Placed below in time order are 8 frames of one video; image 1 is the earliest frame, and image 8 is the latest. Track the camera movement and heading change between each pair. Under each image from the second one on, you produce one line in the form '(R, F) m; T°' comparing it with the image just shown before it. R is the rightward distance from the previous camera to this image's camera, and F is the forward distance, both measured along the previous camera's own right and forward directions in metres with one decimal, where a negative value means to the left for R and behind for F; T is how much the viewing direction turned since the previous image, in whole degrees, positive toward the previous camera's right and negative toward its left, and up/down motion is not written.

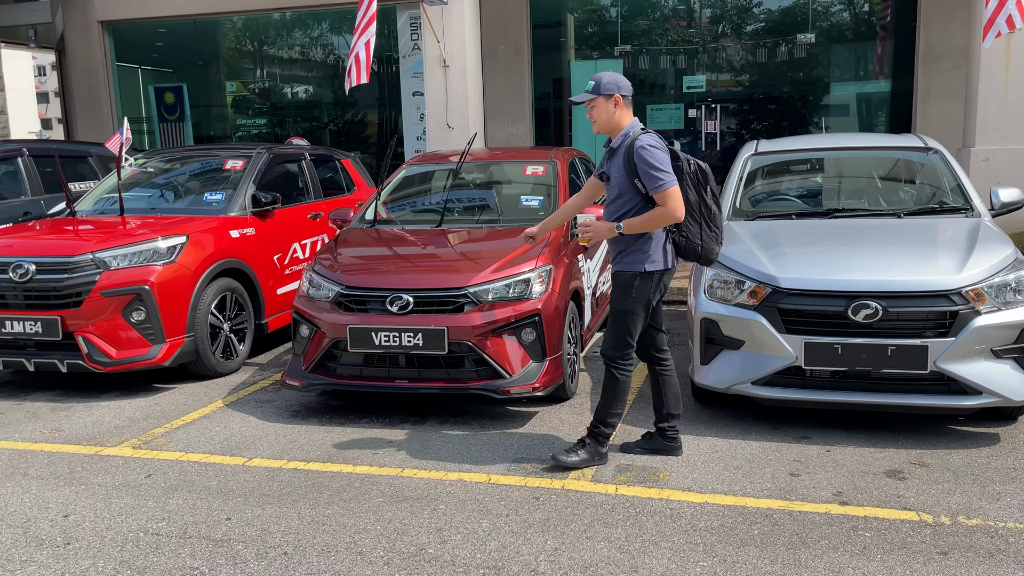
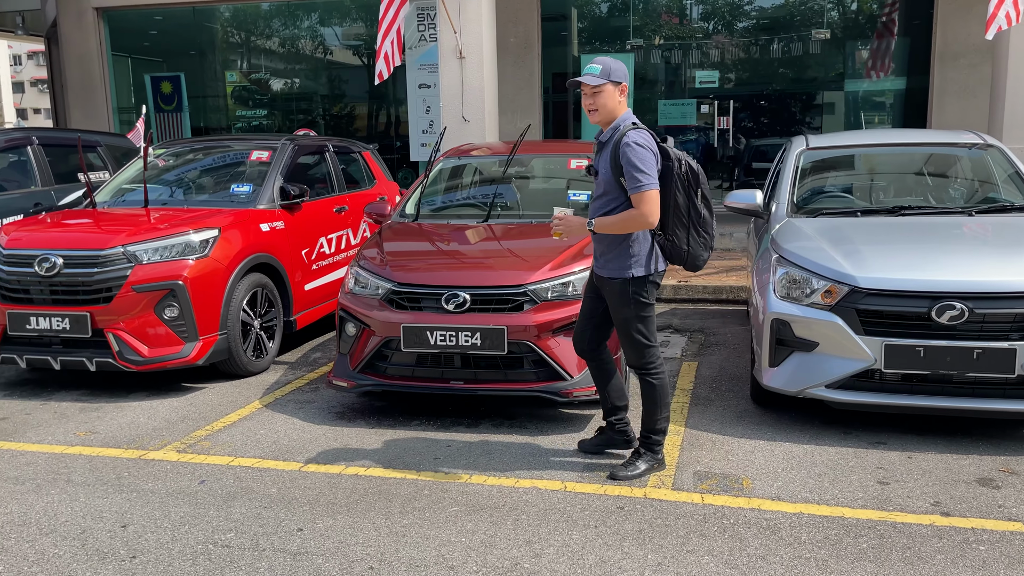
(-0.4, +0.2) m; +1°
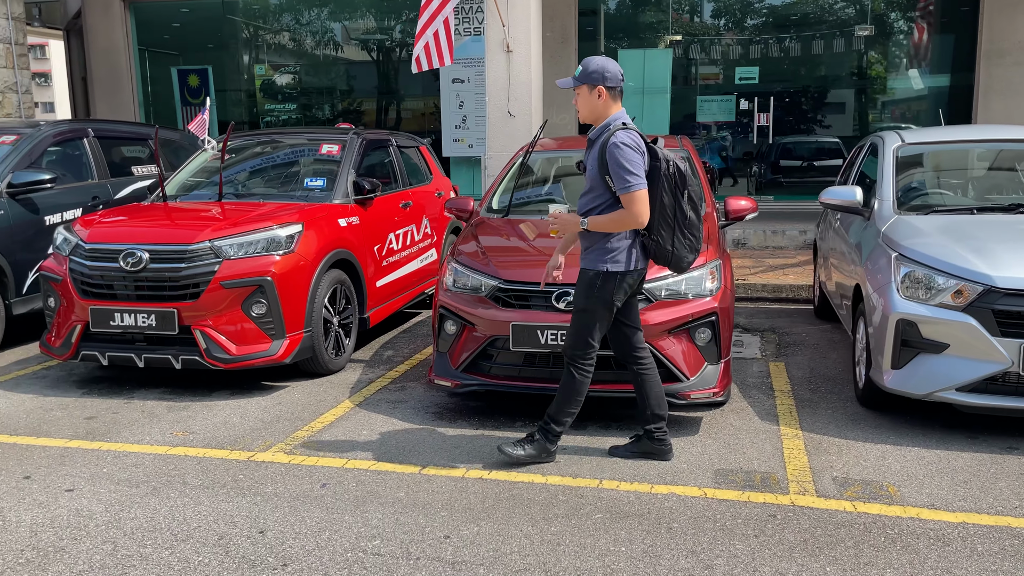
(-0.6, +0.1) m; 0°
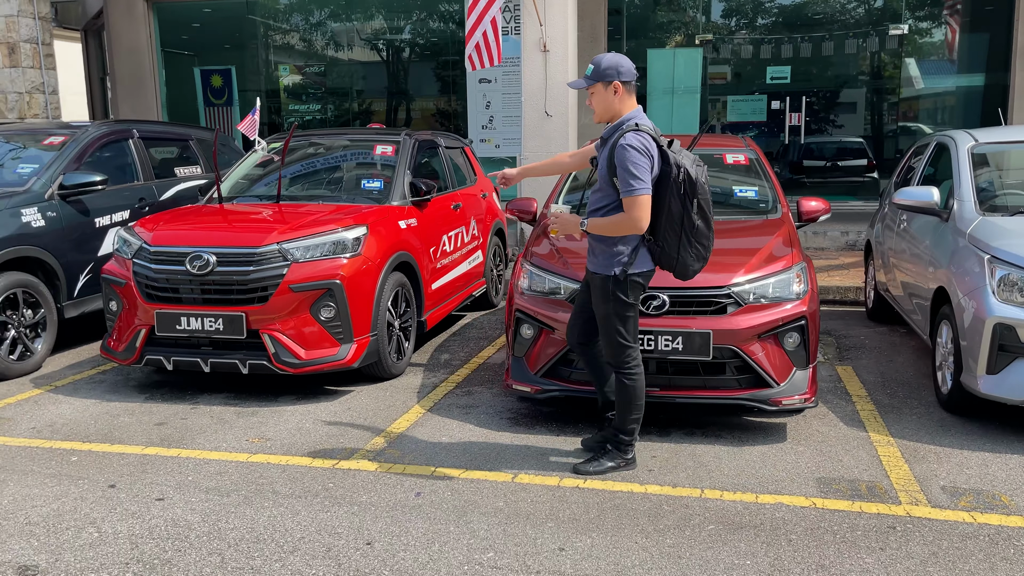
(-0.4, +0.1) m; 0°
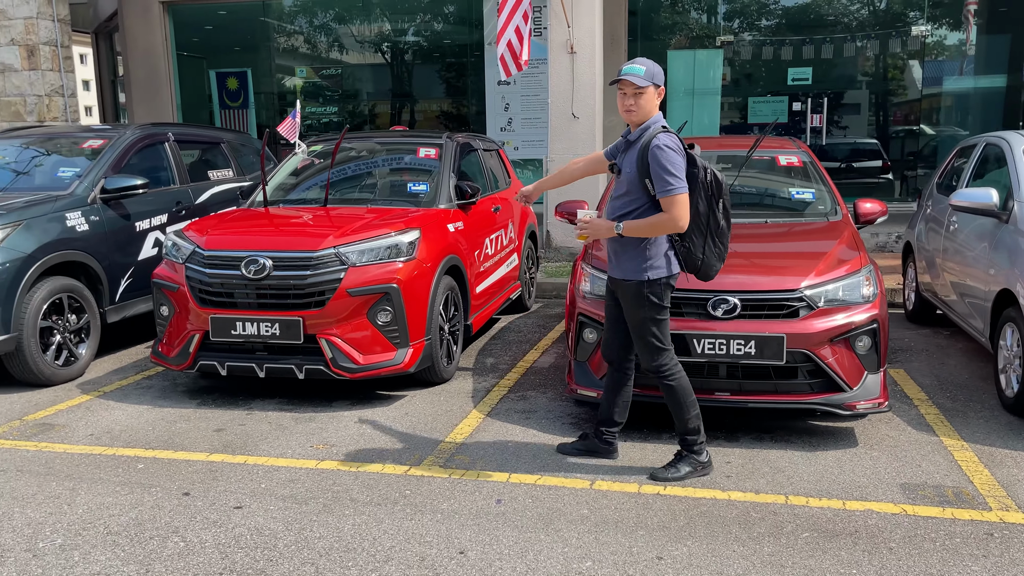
(-0.3, 0.0) m; 0°
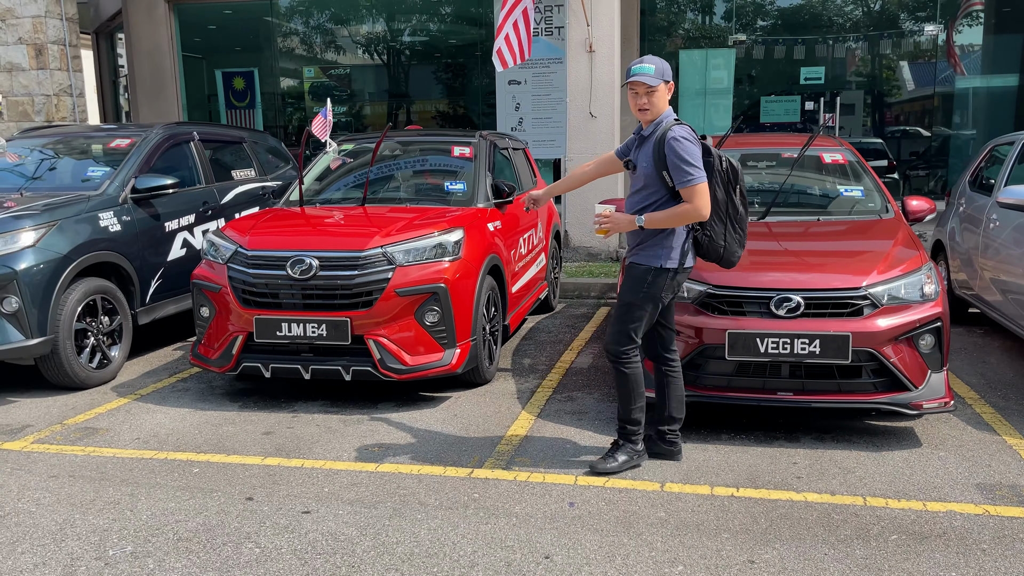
(-0.3, +0.1) m; +1°
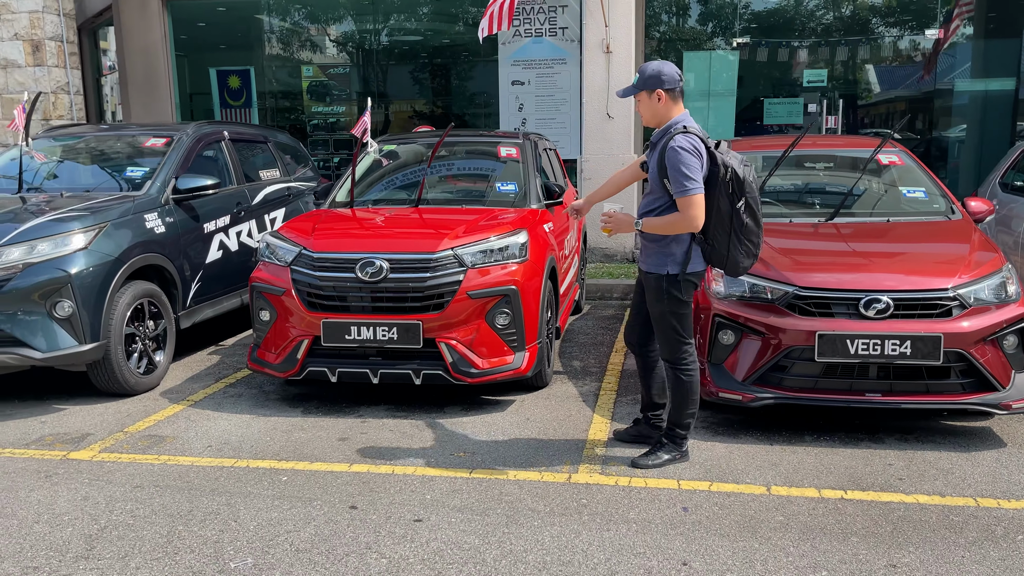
(-0.6, +0.1) m; +2°
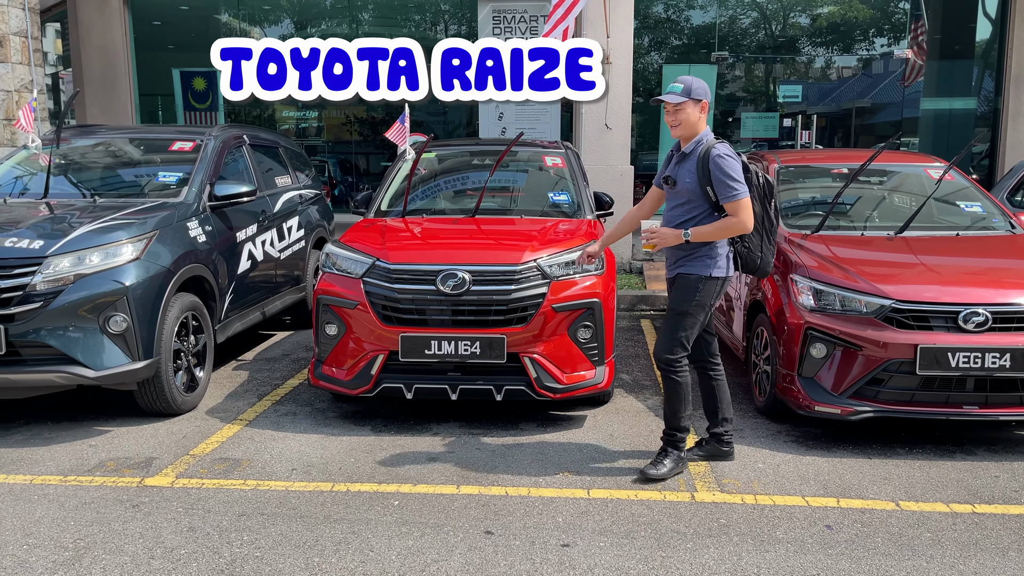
(-0.8, +0.2) m; +5°
